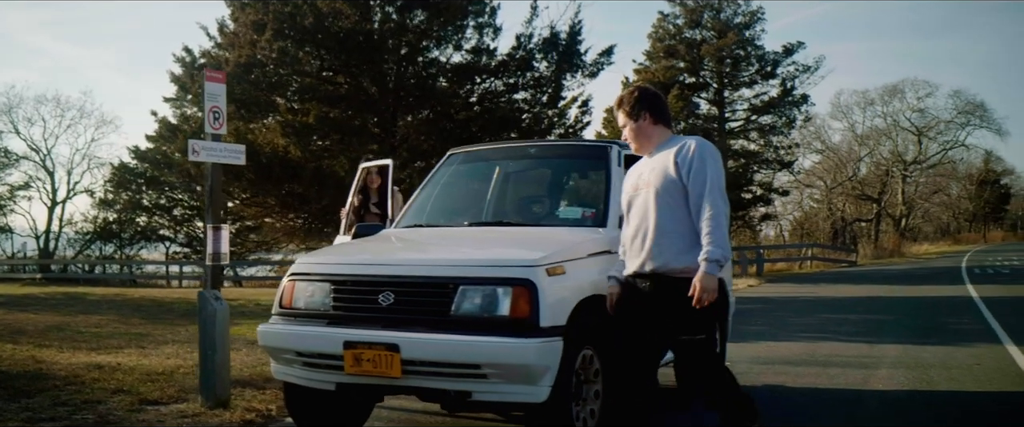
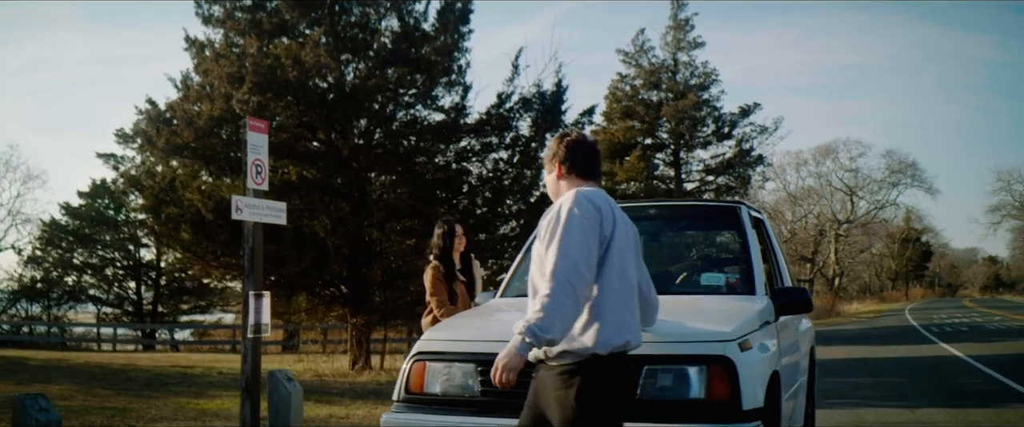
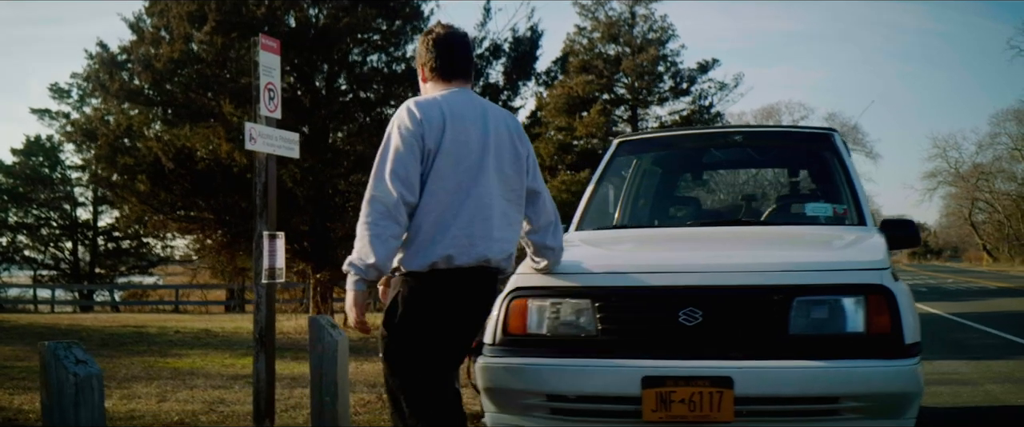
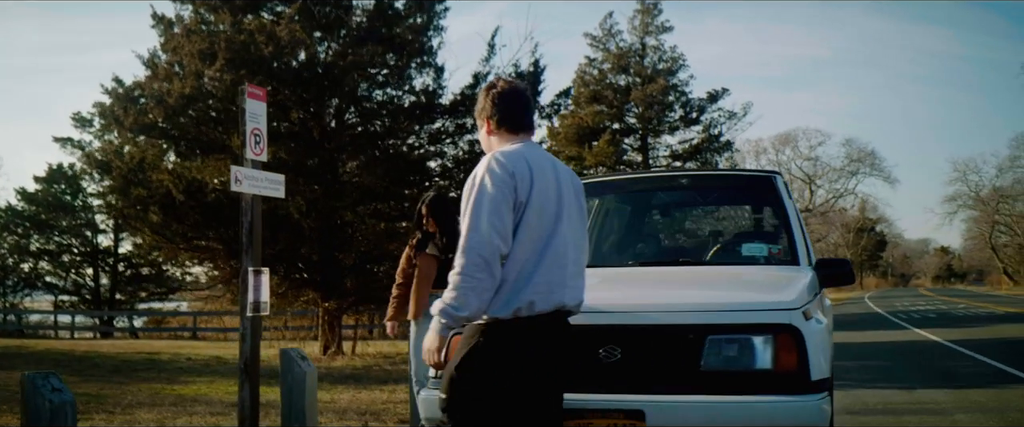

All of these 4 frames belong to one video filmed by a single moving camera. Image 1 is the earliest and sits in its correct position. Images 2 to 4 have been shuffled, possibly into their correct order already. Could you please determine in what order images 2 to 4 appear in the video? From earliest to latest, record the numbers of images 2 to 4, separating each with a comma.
2, 4, 3
